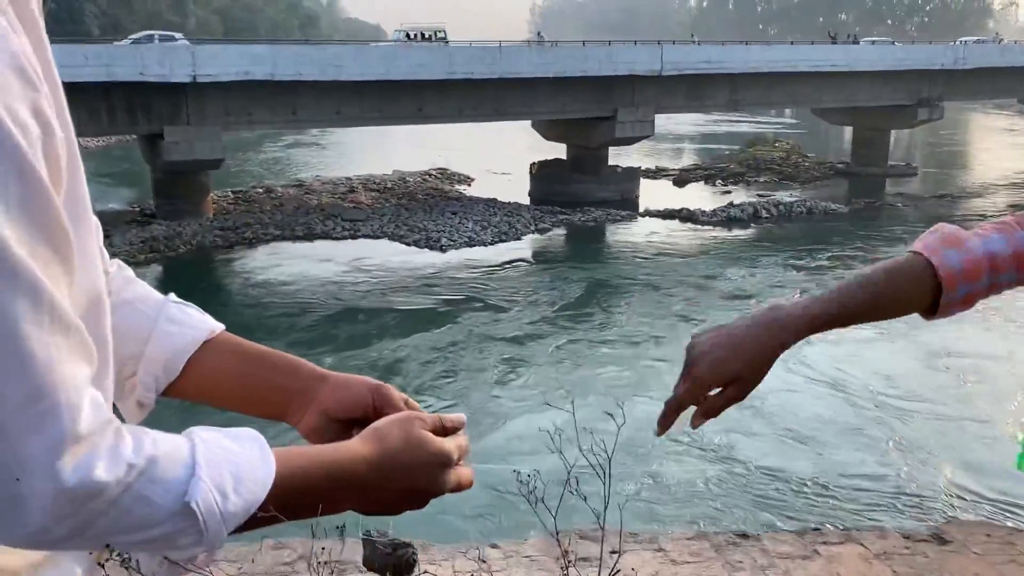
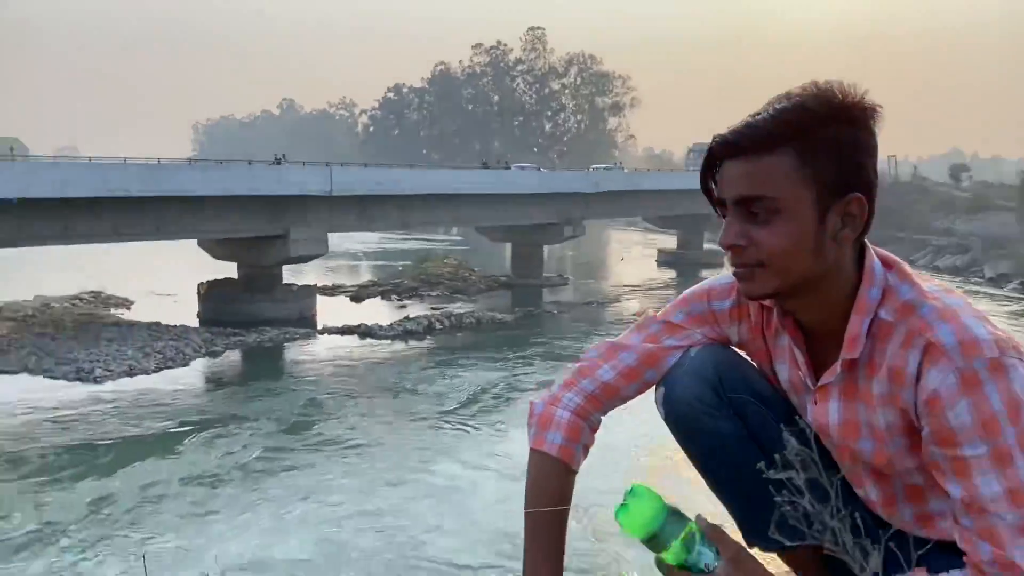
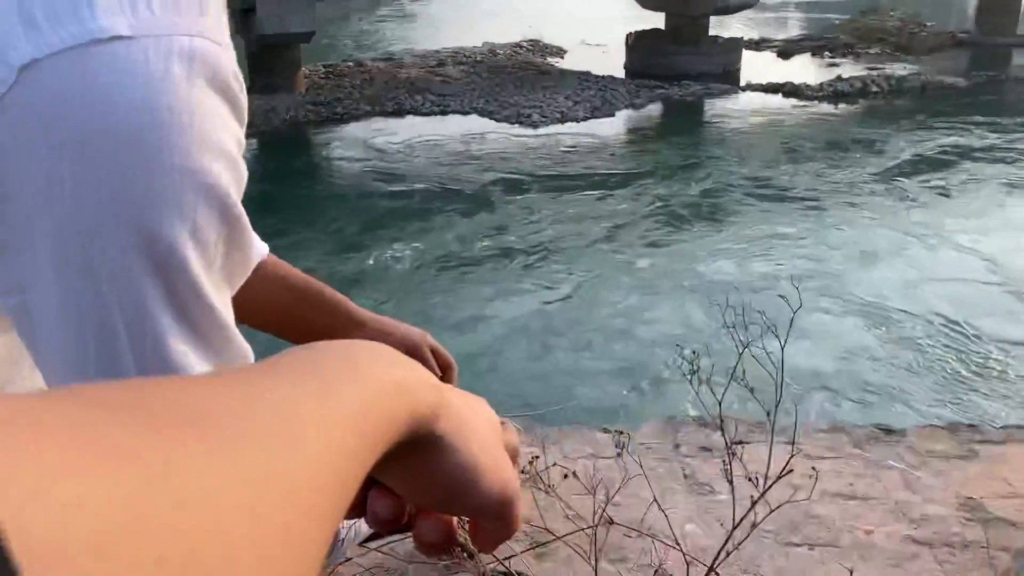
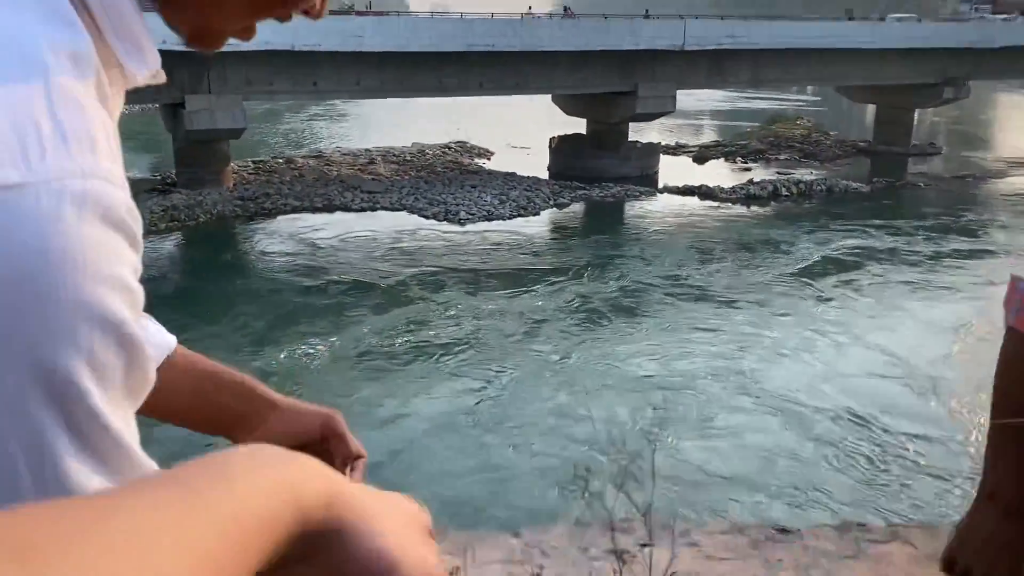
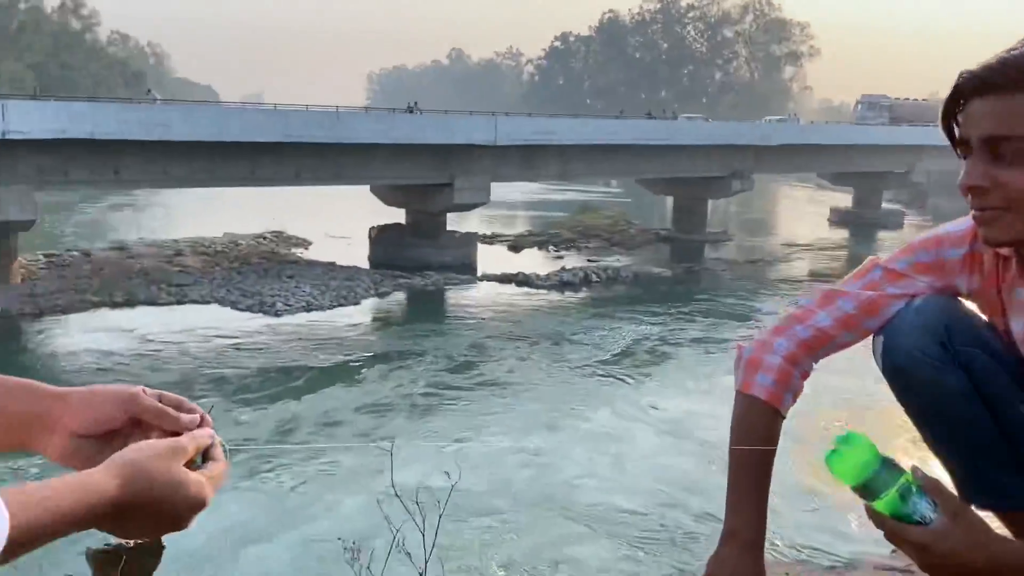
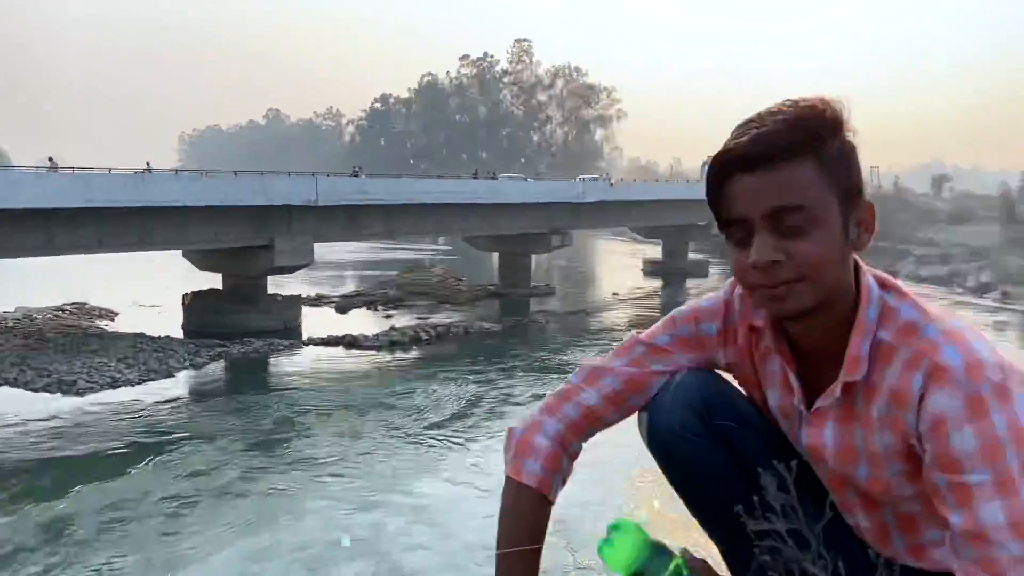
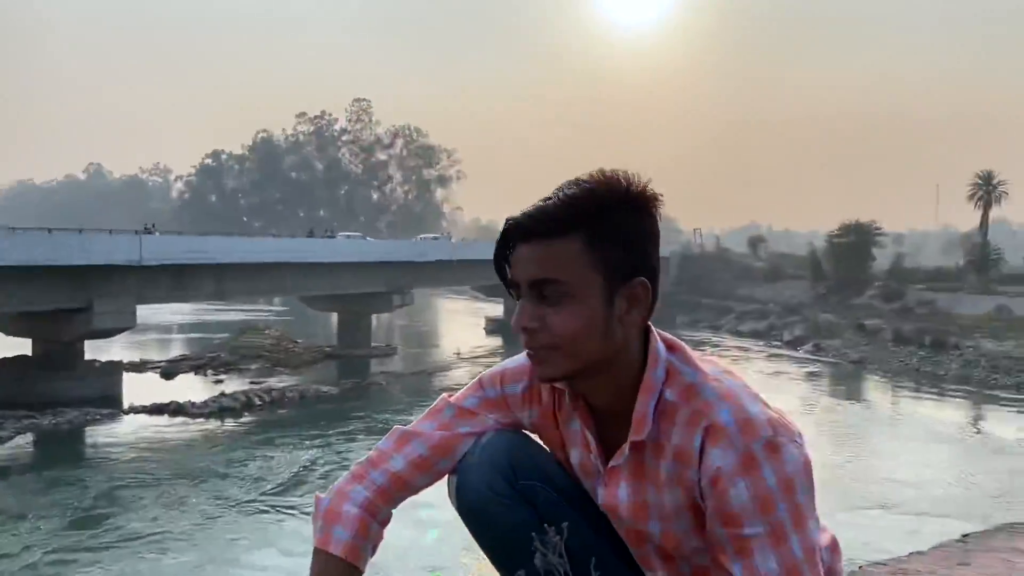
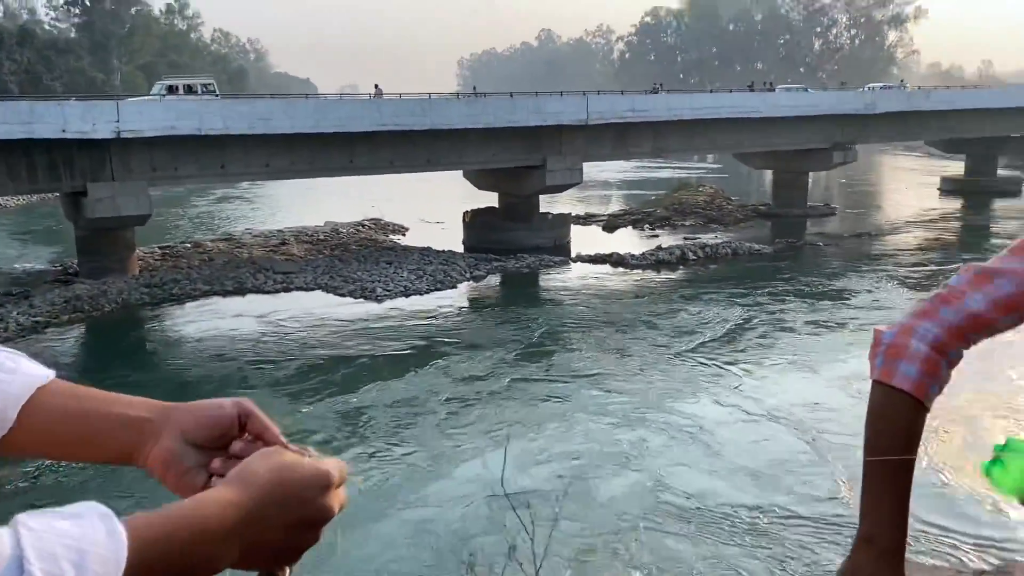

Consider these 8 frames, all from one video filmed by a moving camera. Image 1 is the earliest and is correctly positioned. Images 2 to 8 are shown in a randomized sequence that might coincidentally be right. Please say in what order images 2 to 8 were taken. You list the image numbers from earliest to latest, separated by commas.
8, 6, 7, 2, 5, 4, 3
